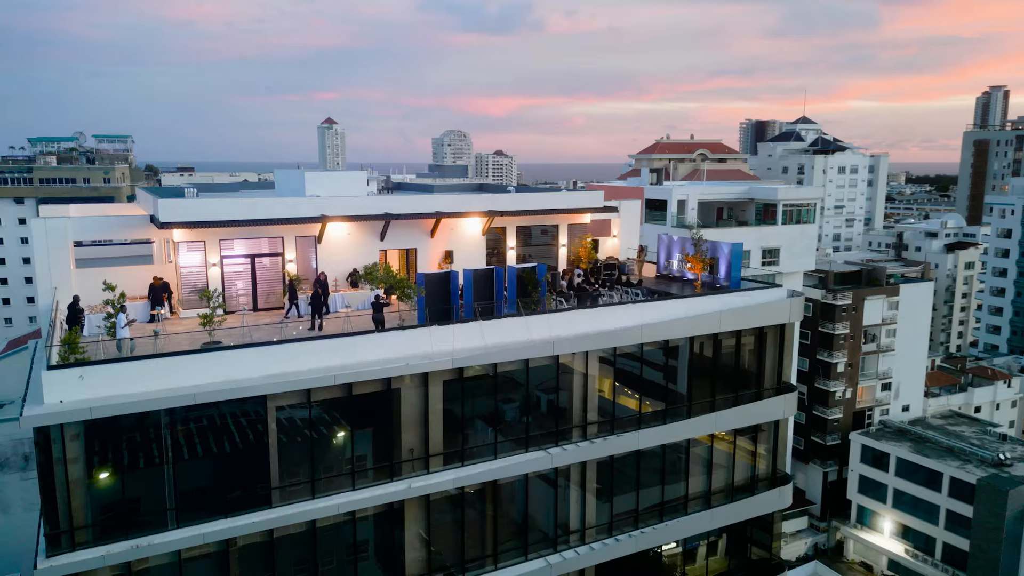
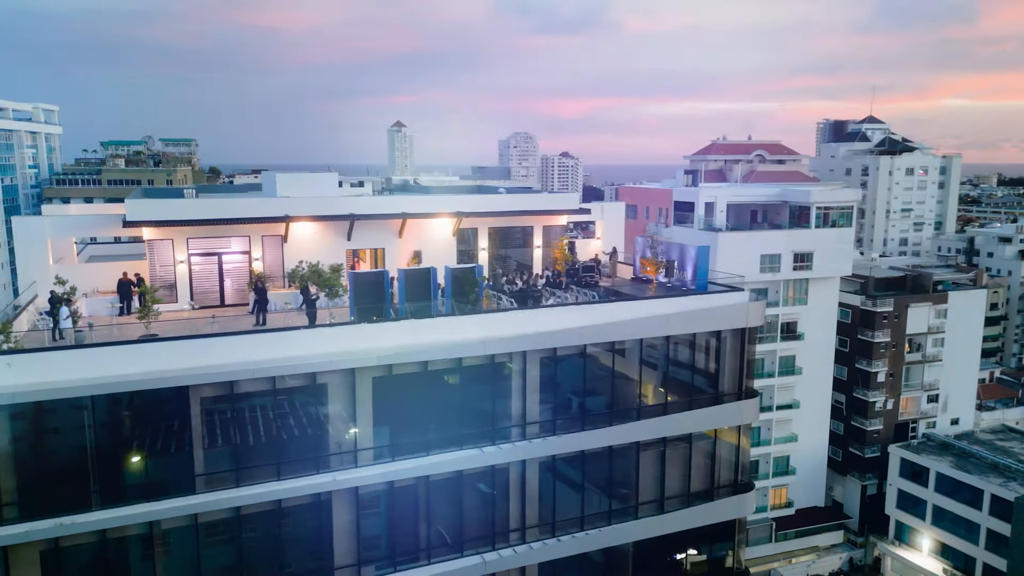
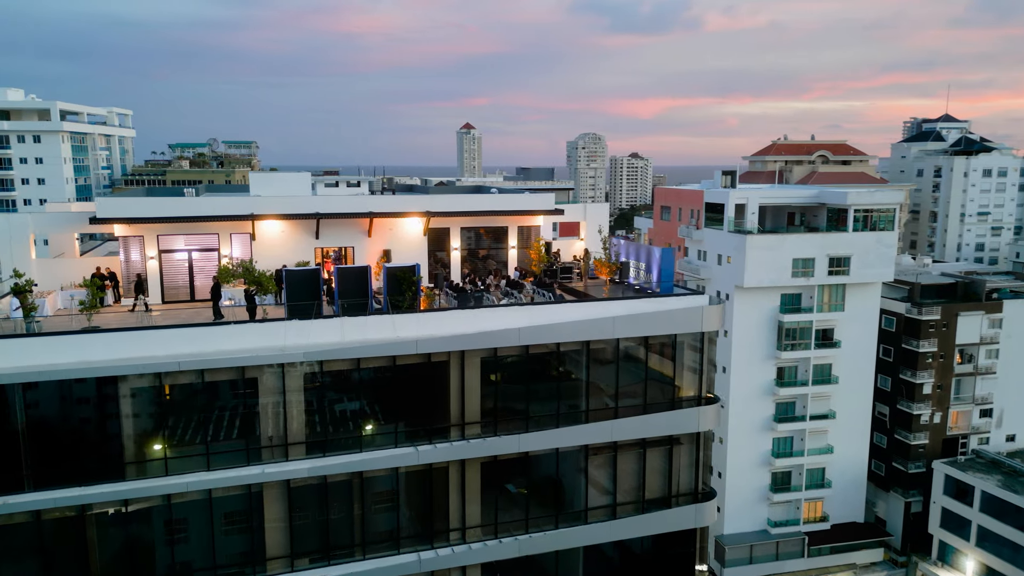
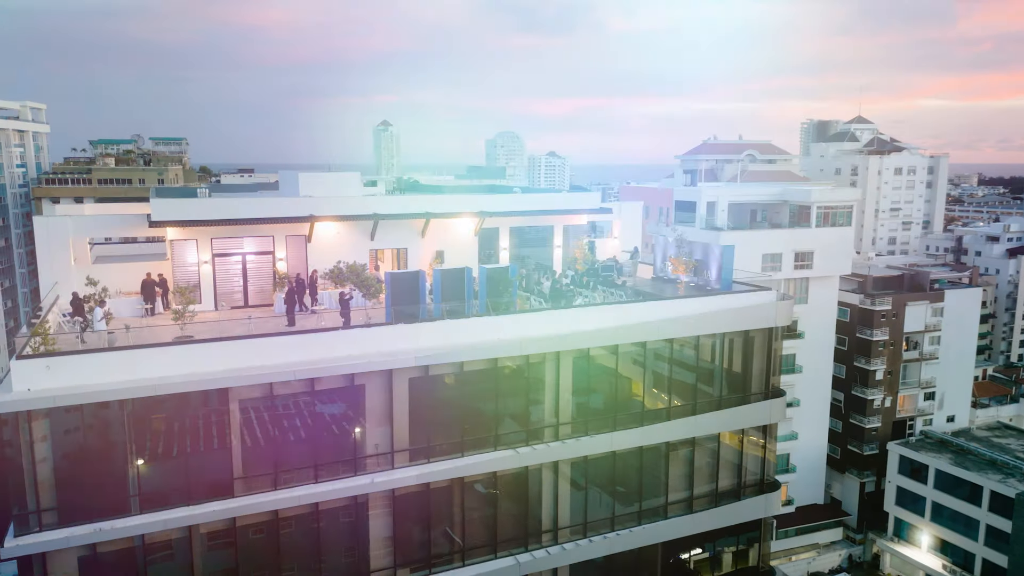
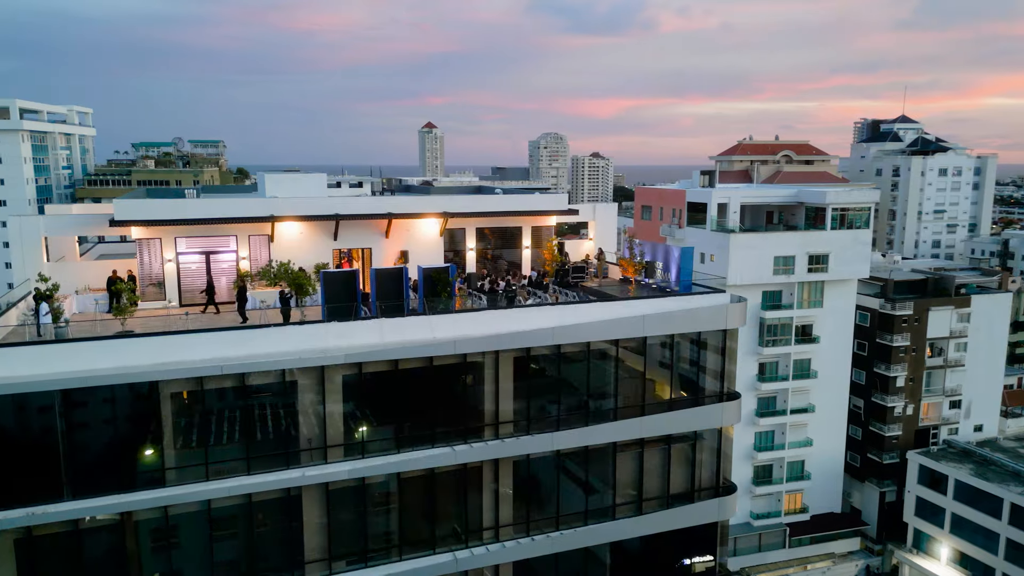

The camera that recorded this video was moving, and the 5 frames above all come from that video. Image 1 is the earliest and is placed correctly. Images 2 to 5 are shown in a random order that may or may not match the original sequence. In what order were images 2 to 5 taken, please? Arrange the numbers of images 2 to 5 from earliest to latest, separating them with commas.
4, 2, 5, 3
